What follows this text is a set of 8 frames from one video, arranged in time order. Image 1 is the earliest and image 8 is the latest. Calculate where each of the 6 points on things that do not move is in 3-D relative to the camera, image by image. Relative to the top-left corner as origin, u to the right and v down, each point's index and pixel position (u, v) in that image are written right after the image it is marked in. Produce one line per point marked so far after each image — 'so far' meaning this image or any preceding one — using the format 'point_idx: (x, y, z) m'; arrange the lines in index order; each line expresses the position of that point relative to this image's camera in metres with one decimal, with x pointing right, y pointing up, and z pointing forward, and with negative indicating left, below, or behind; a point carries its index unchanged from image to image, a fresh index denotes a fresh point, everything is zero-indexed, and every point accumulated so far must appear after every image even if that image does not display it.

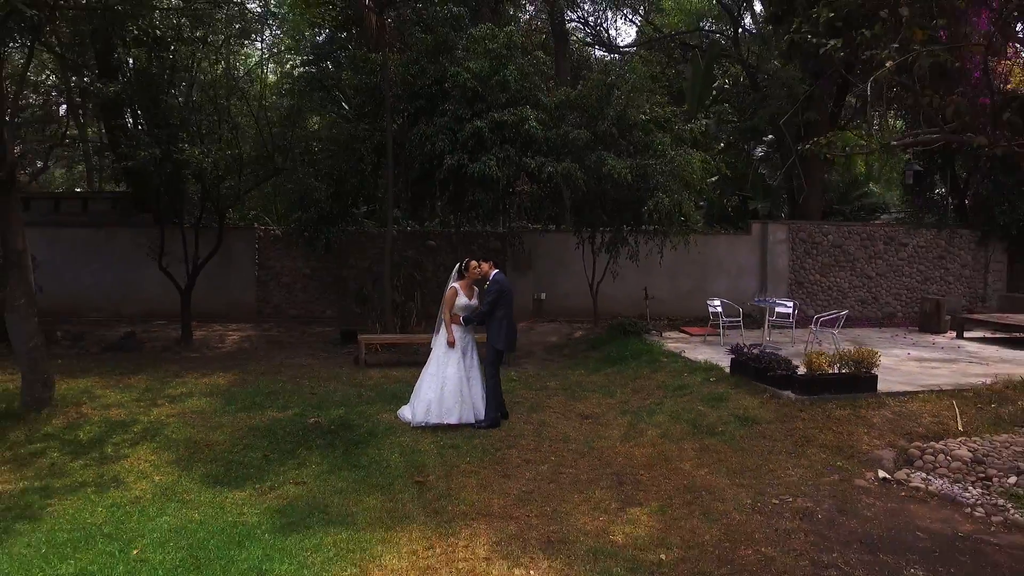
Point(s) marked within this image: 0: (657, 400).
0: (+3.1, -2.4, +7.3) m
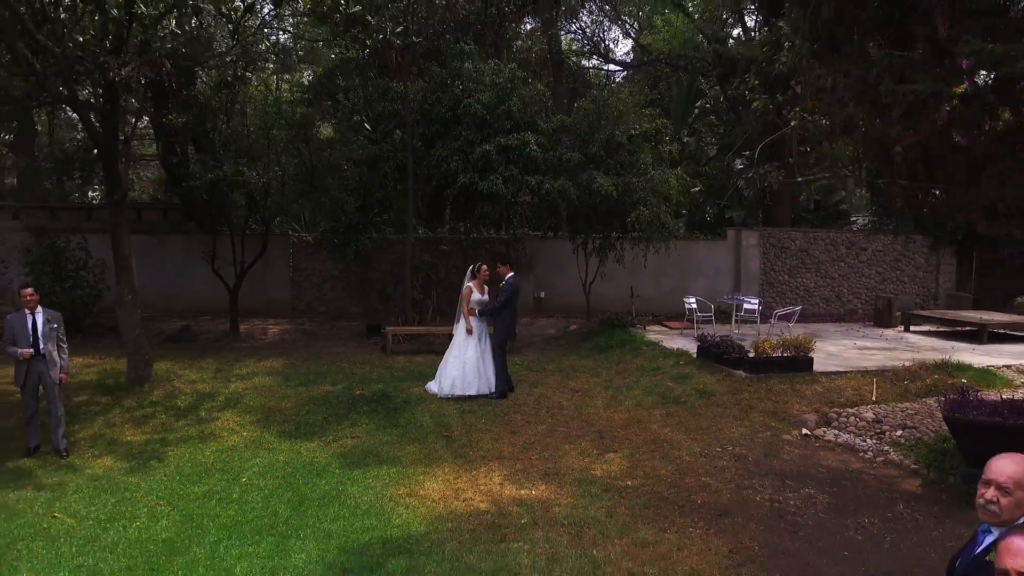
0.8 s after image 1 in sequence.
0: (+3.2, -2.4, +8.9) m
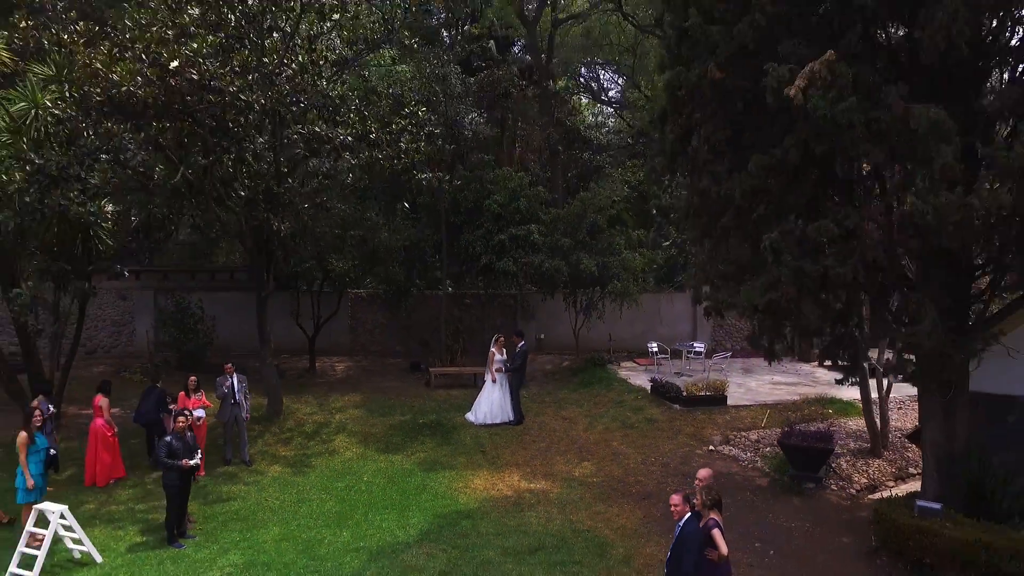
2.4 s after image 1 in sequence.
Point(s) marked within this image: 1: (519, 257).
0: (+3.6, -4.6, +12.8) m
1: (+0.3, +1.3, +14.7) m
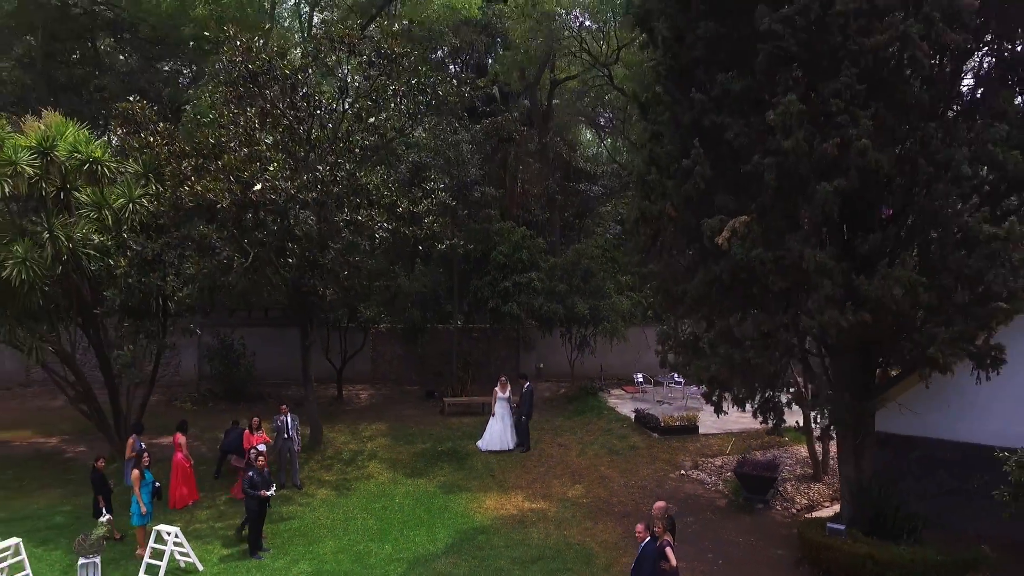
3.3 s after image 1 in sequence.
0: (+3.8, -6.6, +15.0) m
1: (+0.5, -0.7, +16.9) m
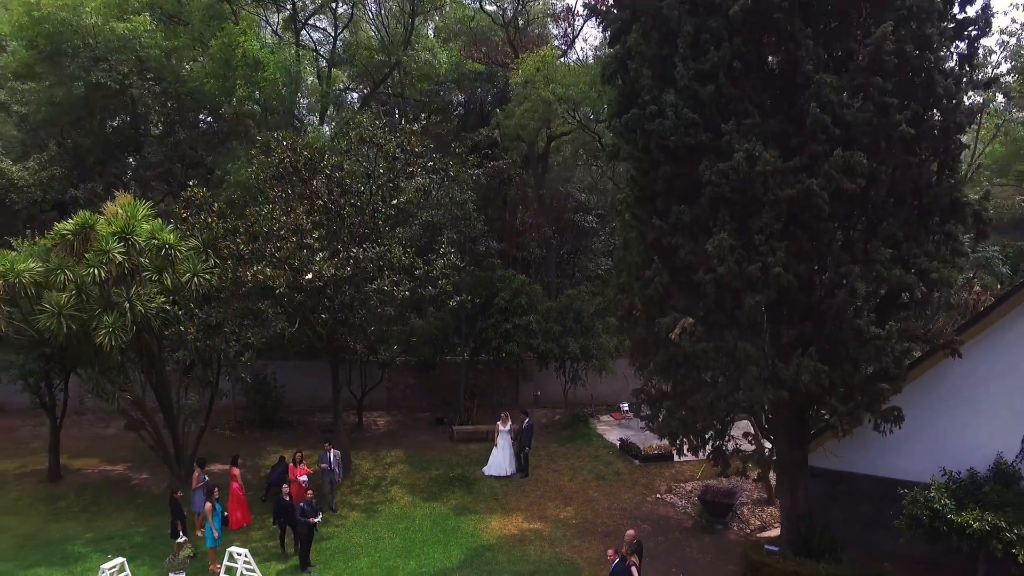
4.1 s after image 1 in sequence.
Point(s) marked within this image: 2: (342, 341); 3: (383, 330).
0: (+3.8, -8.9, +17.3) m
1: (+0.6, -3.0, +19.1) m
2: (-7.3, -2.3, +14.5) m
3: (-5.8, -1.9, +15.2) m
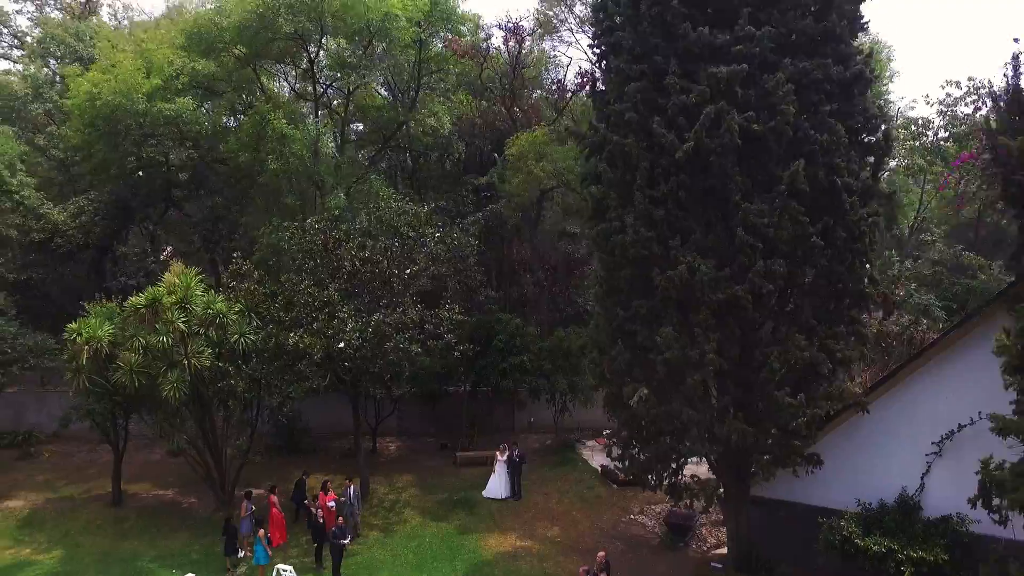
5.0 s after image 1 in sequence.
0: (+3.6, -11.7, +20.0) m
1: (+0.3, -5.8, +21.8) m
2: (-7.5, -5.1, +17.1) m
3: (-6.1, -4.7, +17.8) m
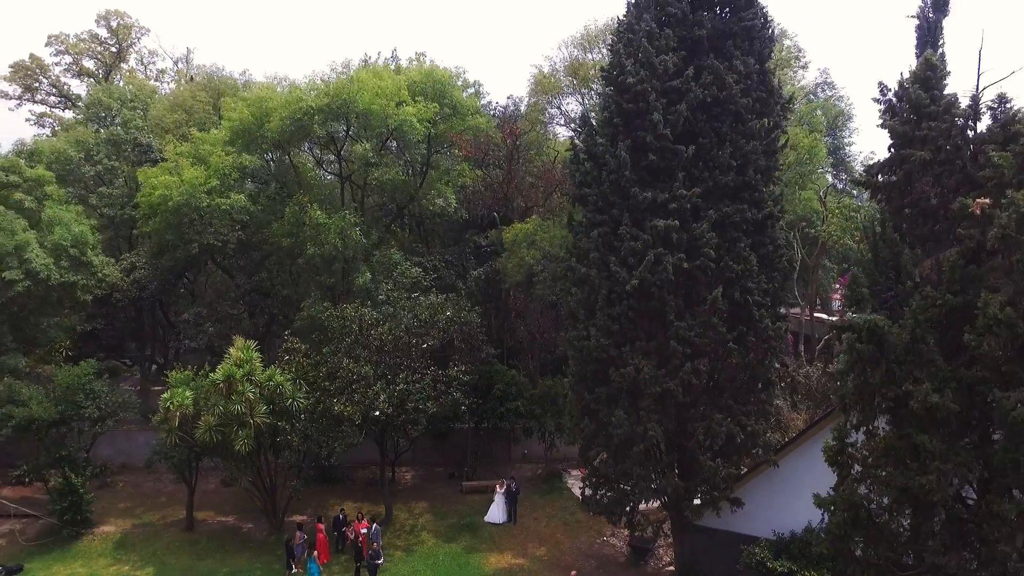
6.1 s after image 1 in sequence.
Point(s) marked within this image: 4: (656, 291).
0: (+3.3, -16.1, +24.4) m
1: (0.0, -10.2, +26.1) m
2: (-7.8, -9.6, +21.5) m
3: (-6.3, -9.1, +22.1) m
4: (+6.8, -0.1, +15.9) m
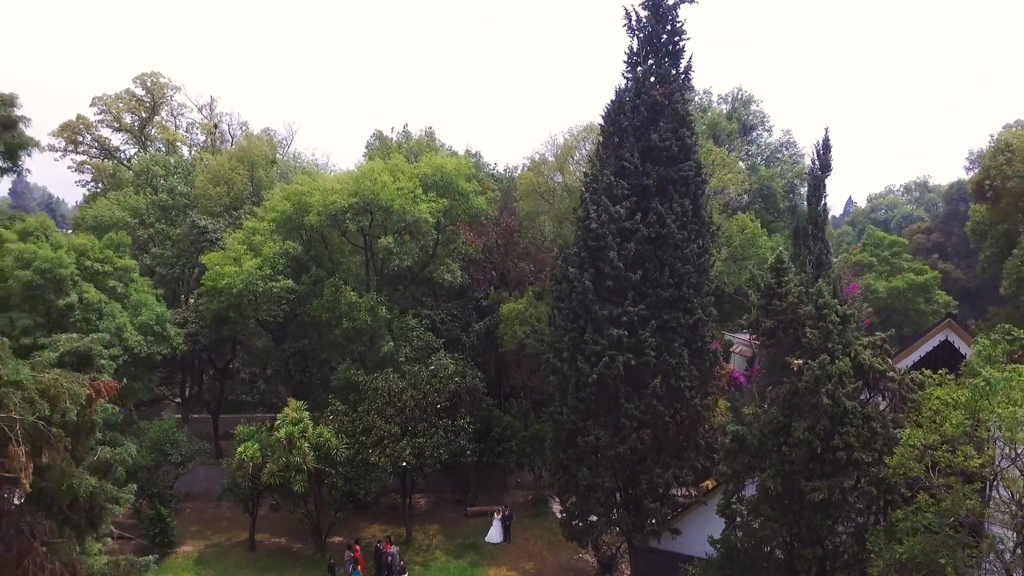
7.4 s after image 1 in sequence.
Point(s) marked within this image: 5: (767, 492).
0: (+2.8, -22.0, +30.3) m
1: (-0.4, -16.0, +32.0) m
2: (-8.2, -15.4, +27.3) m
3: (-6.8, -15.0, +27.9) m
4: (+6.4, -6.1, +21.7) m
5: (+12.3, -9.8, +16.2) m
